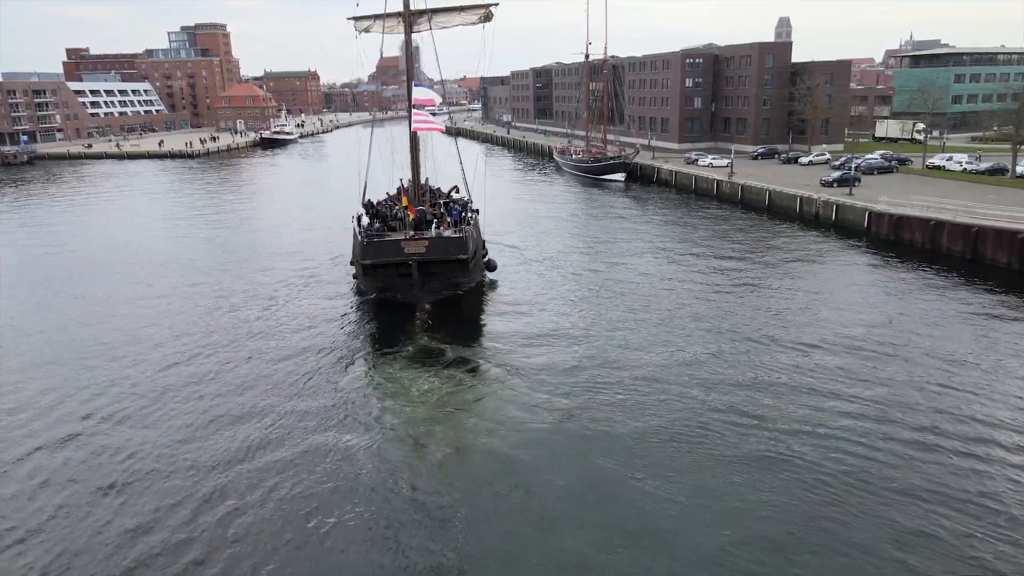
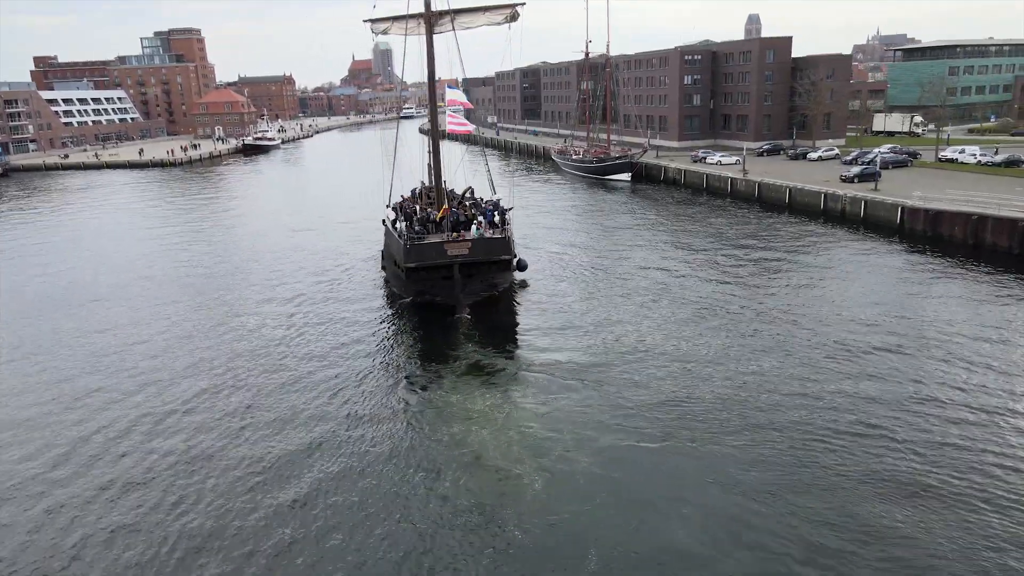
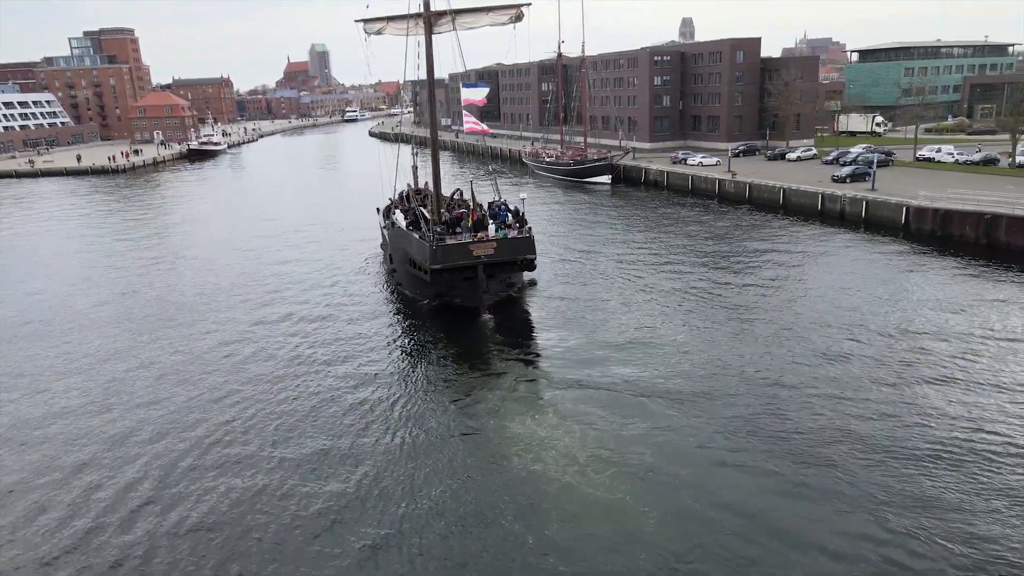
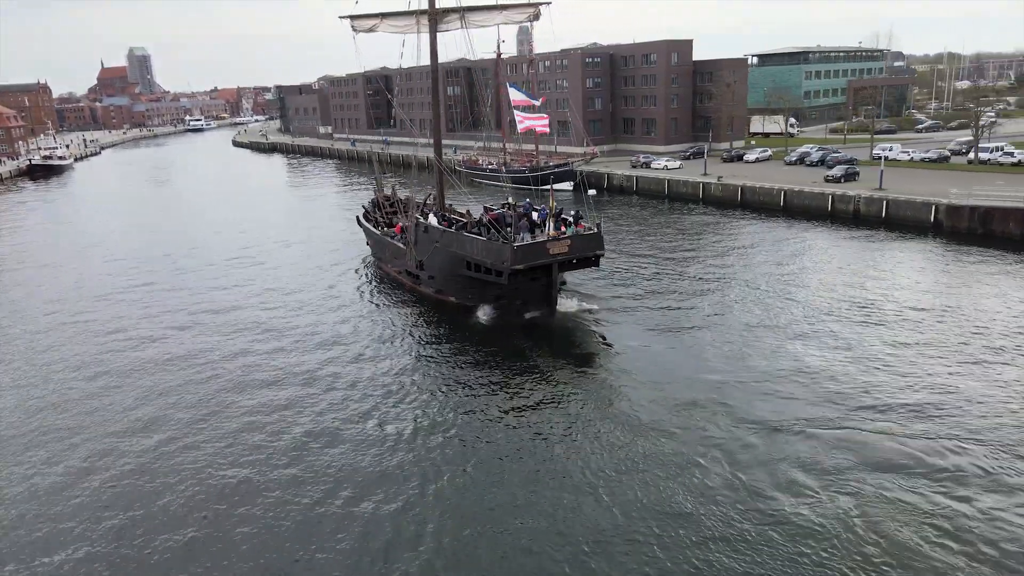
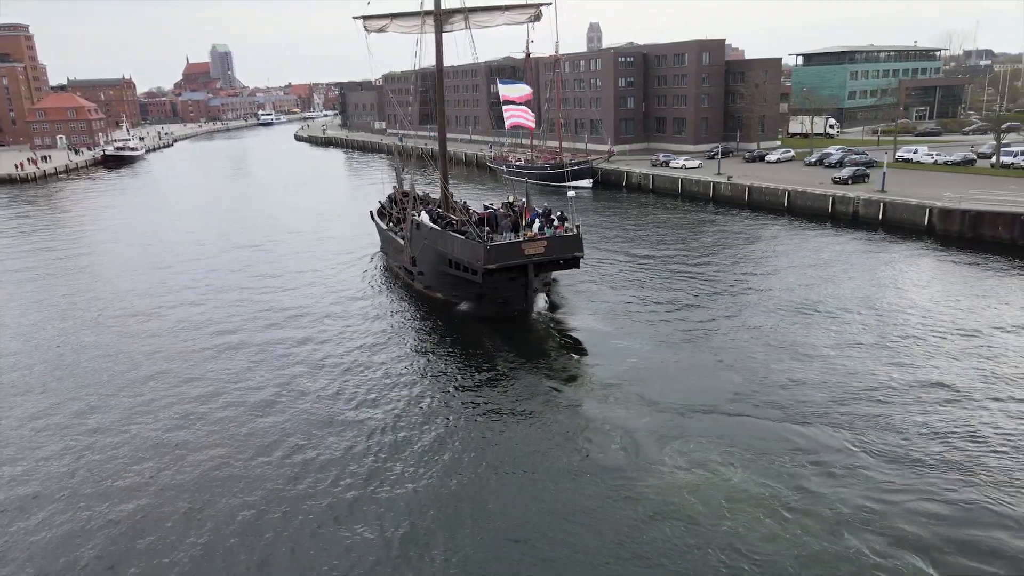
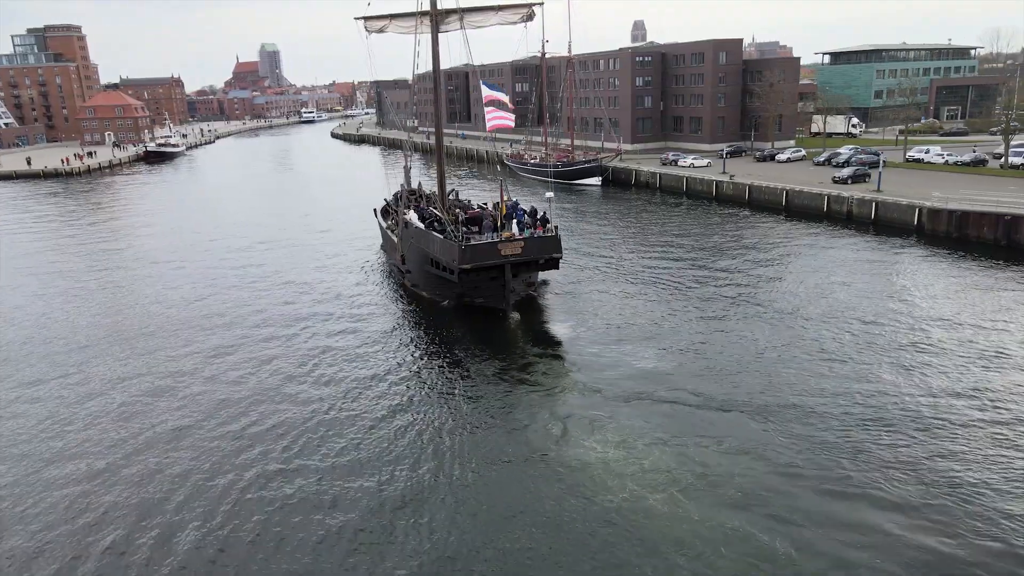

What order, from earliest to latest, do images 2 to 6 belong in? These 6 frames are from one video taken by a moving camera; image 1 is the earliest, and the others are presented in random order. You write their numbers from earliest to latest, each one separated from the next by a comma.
2, 3, 6, 5, 4
